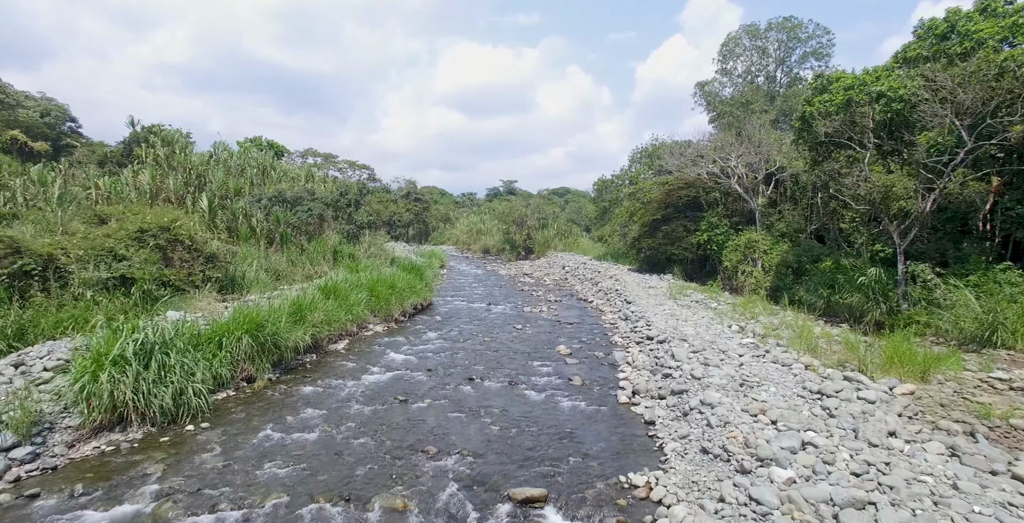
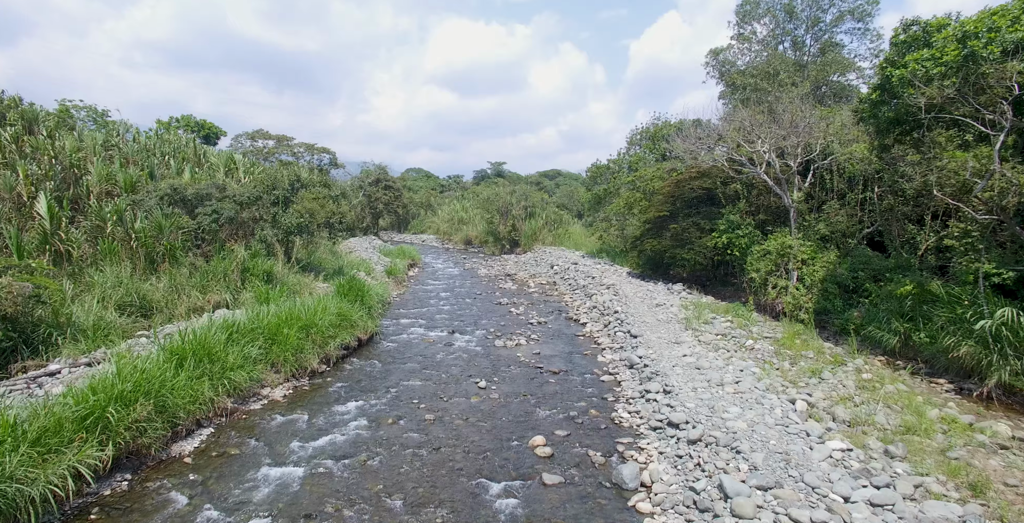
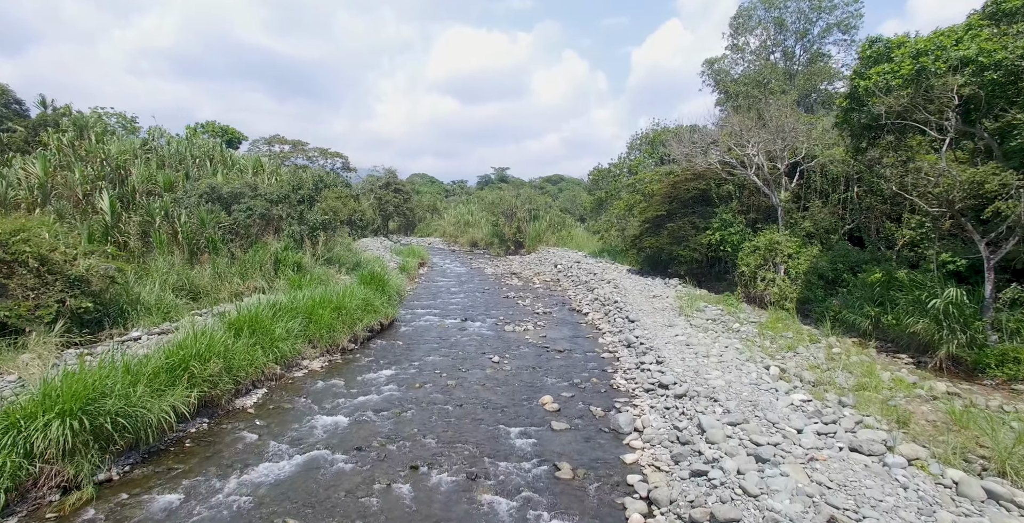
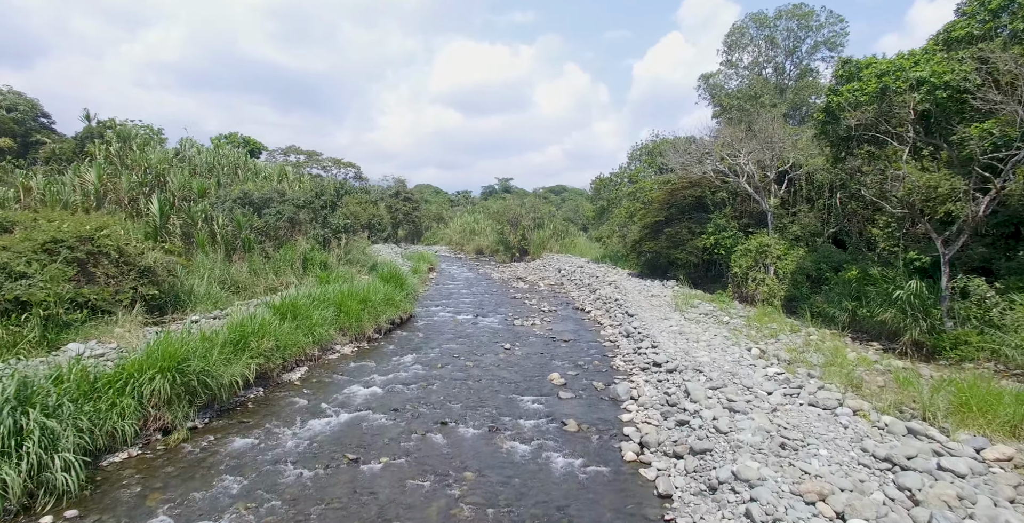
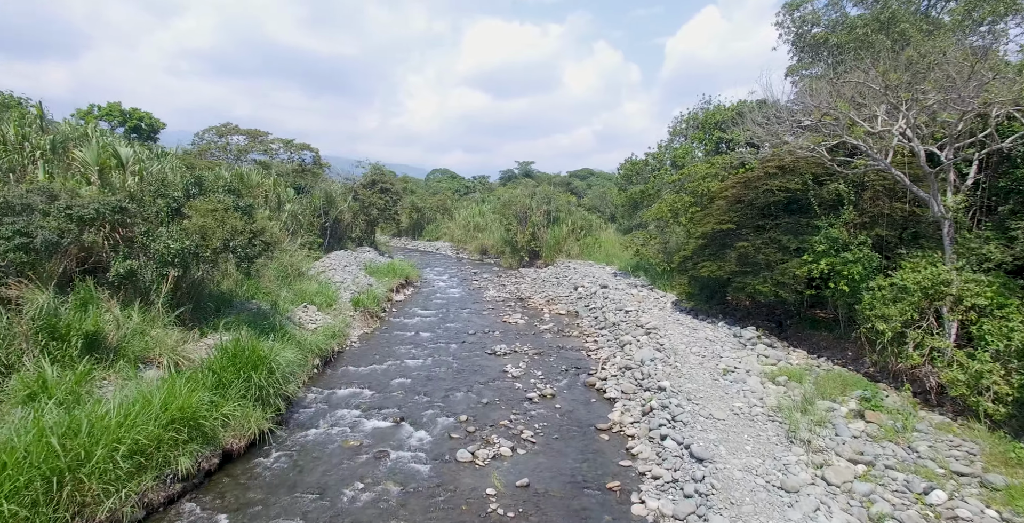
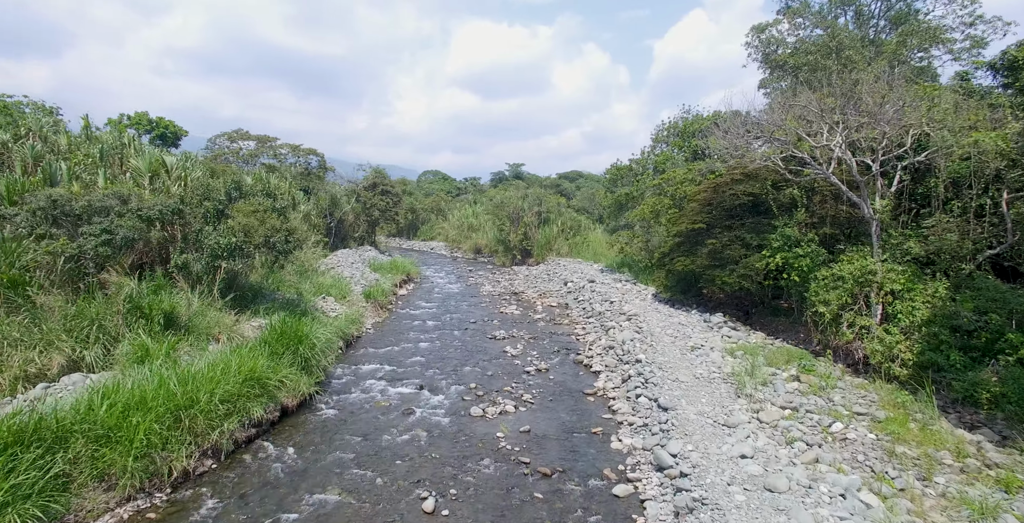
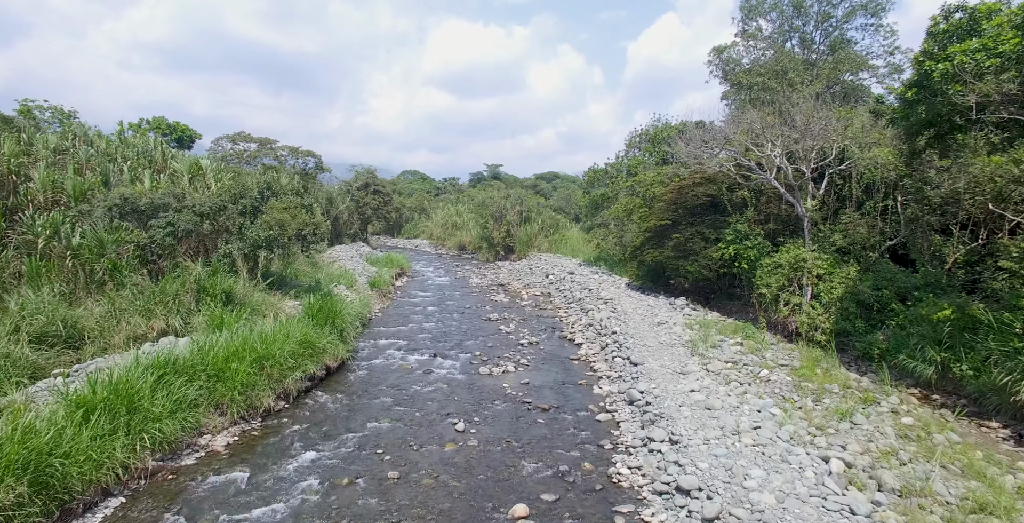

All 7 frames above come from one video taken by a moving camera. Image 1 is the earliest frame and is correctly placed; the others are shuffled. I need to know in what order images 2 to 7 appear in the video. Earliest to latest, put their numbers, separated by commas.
4, 3, 2, 7, 6, 5
